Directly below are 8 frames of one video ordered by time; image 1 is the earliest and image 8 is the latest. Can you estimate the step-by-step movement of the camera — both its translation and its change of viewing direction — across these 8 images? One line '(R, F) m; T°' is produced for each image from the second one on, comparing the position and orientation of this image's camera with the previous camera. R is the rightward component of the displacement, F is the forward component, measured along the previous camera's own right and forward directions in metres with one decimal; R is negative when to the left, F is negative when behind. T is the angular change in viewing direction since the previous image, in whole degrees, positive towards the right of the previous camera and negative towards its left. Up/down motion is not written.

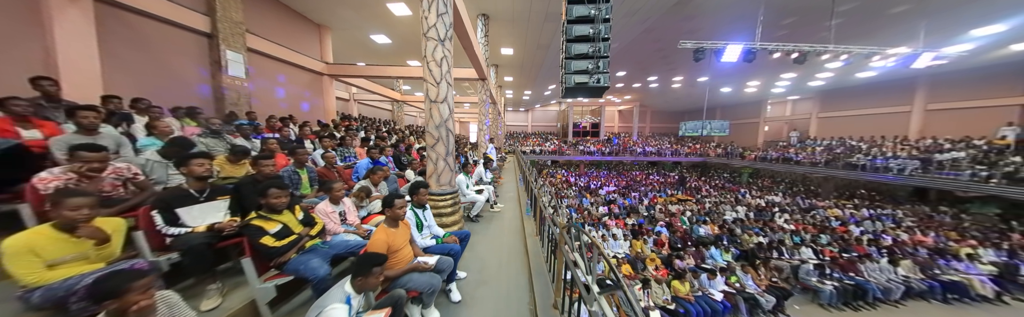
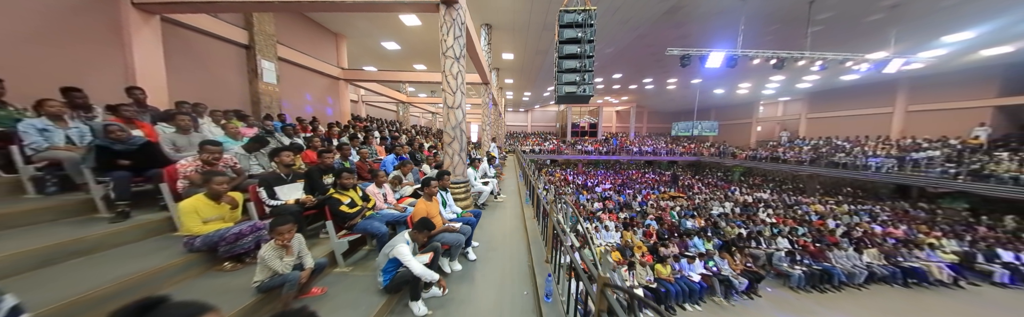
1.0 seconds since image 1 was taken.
(0.0, -0.6) m; 0°
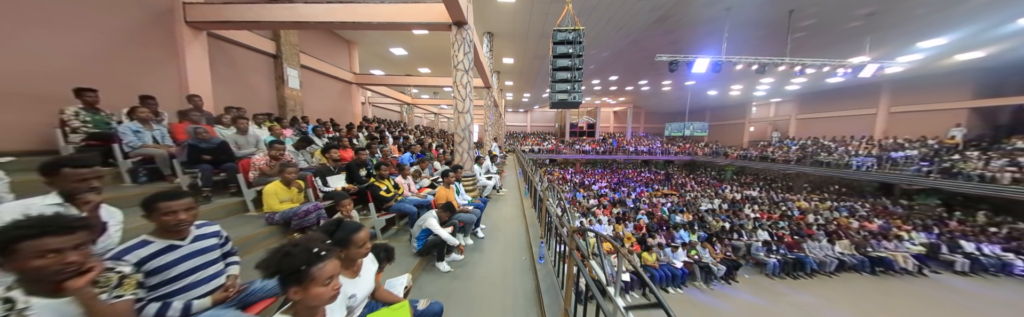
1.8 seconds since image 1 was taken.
(0.0, -0.6) m; 0°
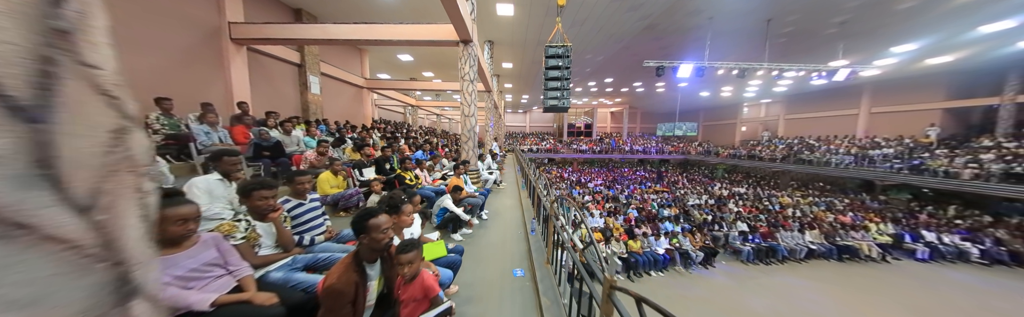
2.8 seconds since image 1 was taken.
(0.0, -0.7) m; 0°
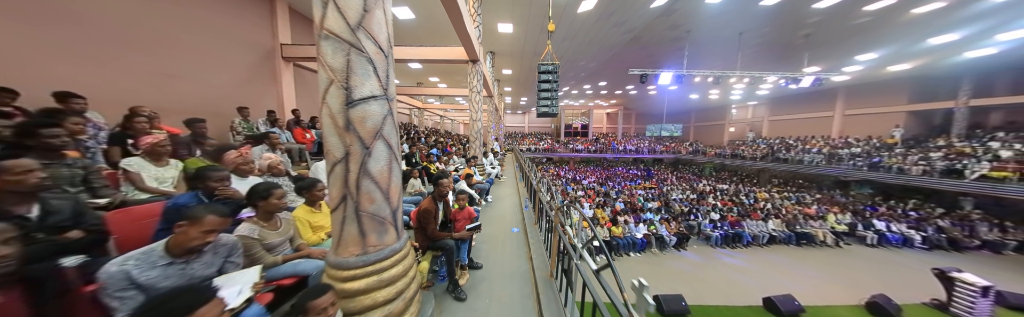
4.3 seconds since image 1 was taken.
(0.0, -1.1) m; 0°
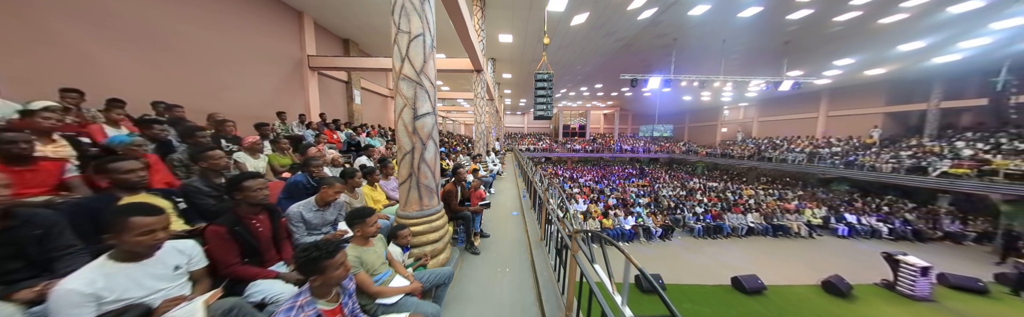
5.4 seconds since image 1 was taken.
(0.0, -0.8) m; 0°
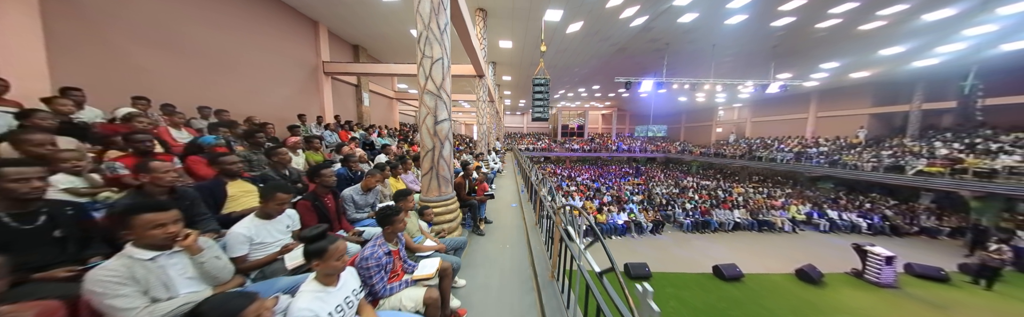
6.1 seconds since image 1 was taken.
(0.0, -0.6) m; 0°
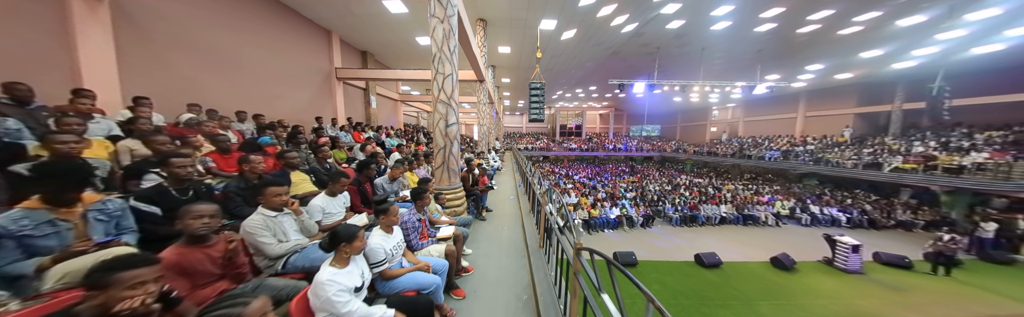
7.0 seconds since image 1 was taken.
(+0.1, -0.6) m; 0°
